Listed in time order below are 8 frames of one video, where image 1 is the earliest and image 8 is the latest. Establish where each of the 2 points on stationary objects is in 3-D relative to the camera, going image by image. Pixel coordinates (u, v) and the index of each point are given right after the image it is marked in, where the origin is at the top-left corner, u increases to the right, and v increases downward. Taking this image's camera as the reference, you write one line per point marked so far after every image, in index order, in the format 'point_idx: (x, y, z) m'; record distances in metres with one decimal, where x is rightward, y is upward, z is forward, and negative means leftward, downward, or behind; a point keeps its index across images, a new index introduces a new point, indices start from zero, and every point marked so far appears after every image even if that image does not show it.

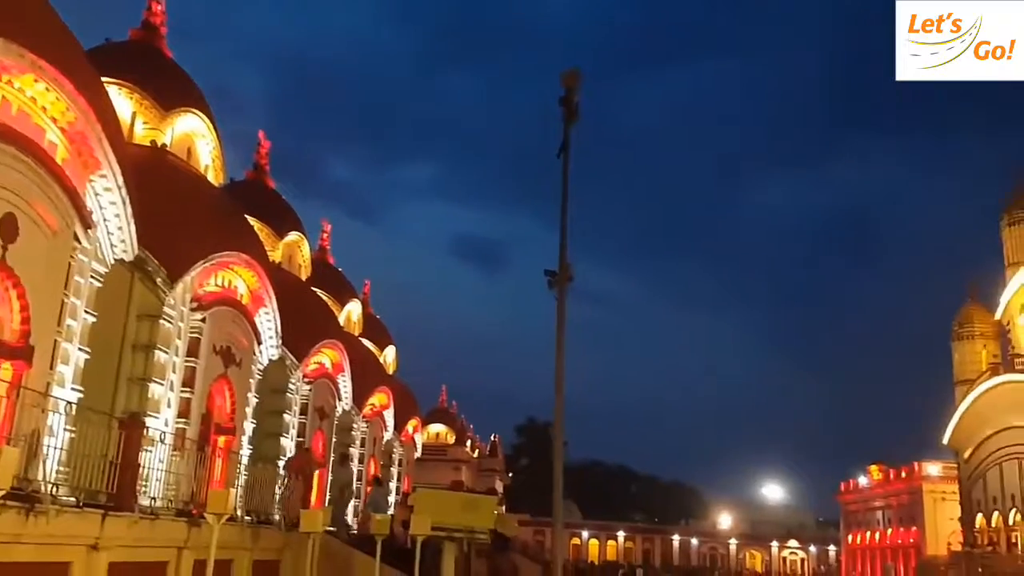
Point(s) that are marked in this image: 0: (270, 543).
0: (-5.6, -6.0, +18.9) m
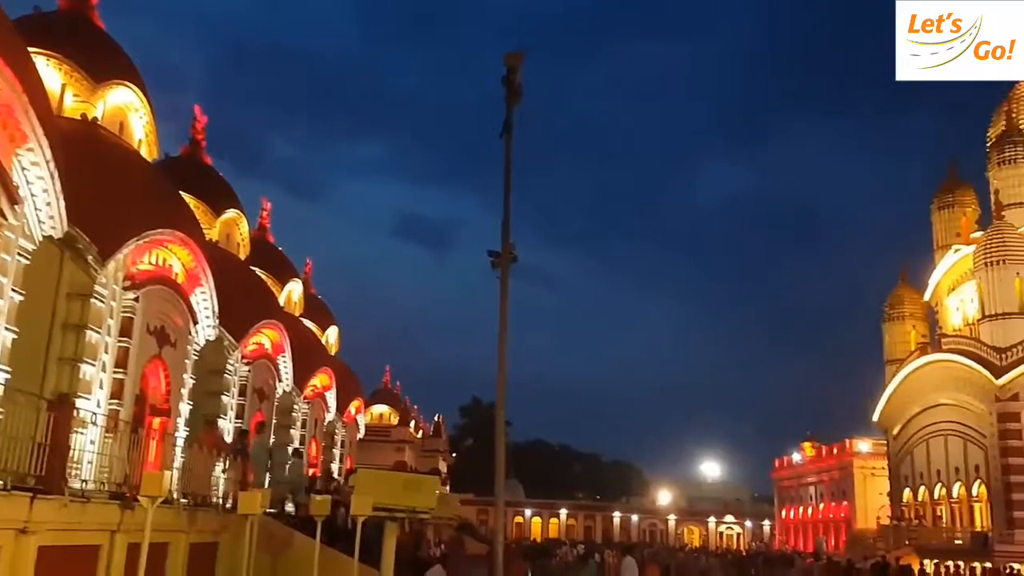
0: (-7.0, -5.5, +18.6) m
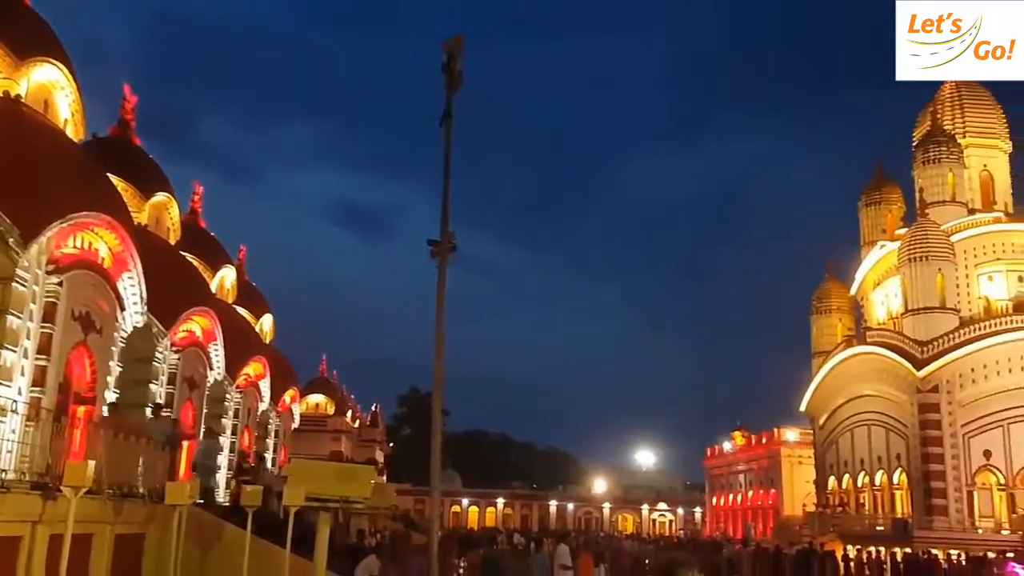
0: (-8.6, -5.2, +18.2) m
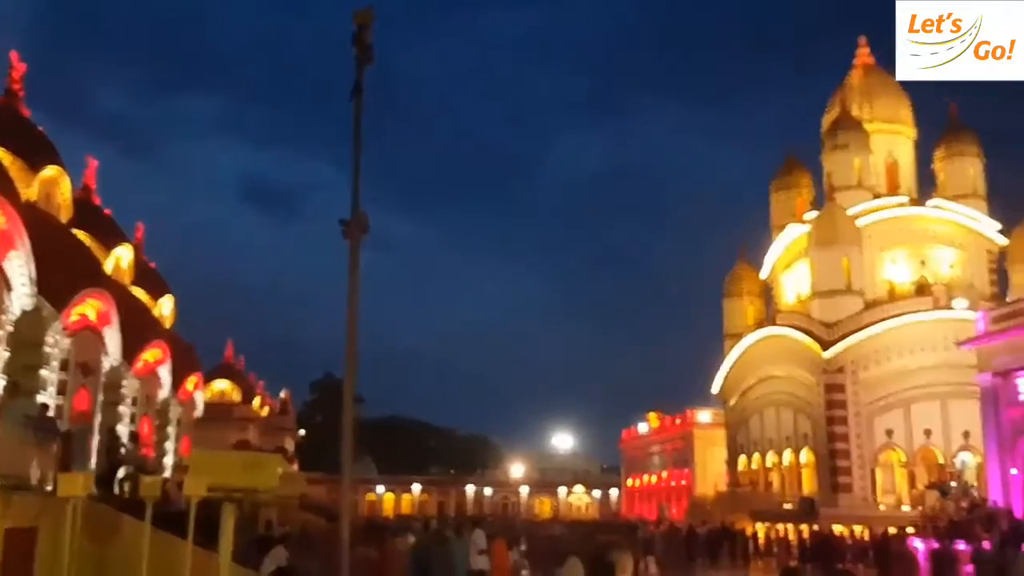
0: (-10.7, -4.8, +17.1) m
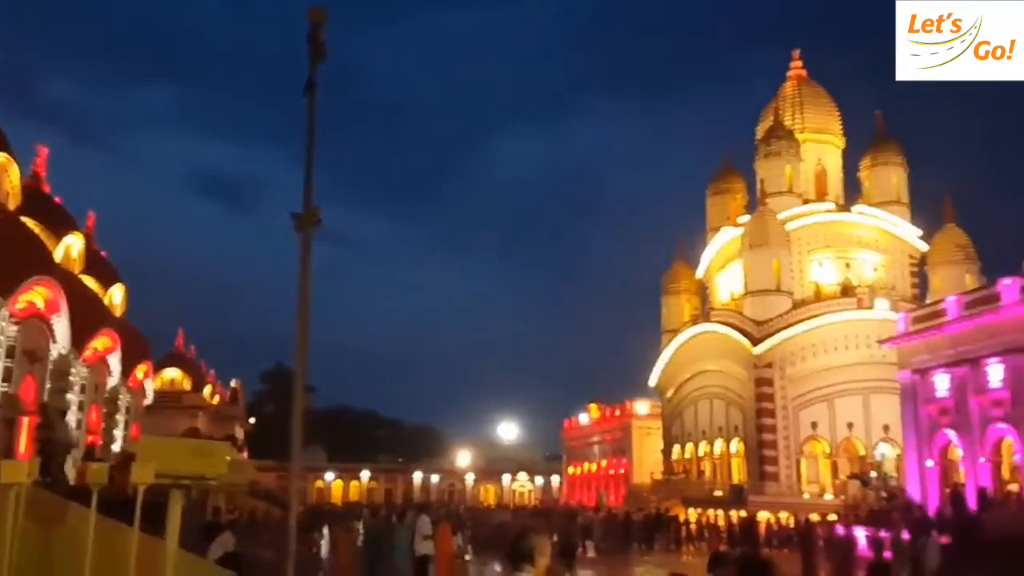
0: (-11.9, -4.5, +17.3) m
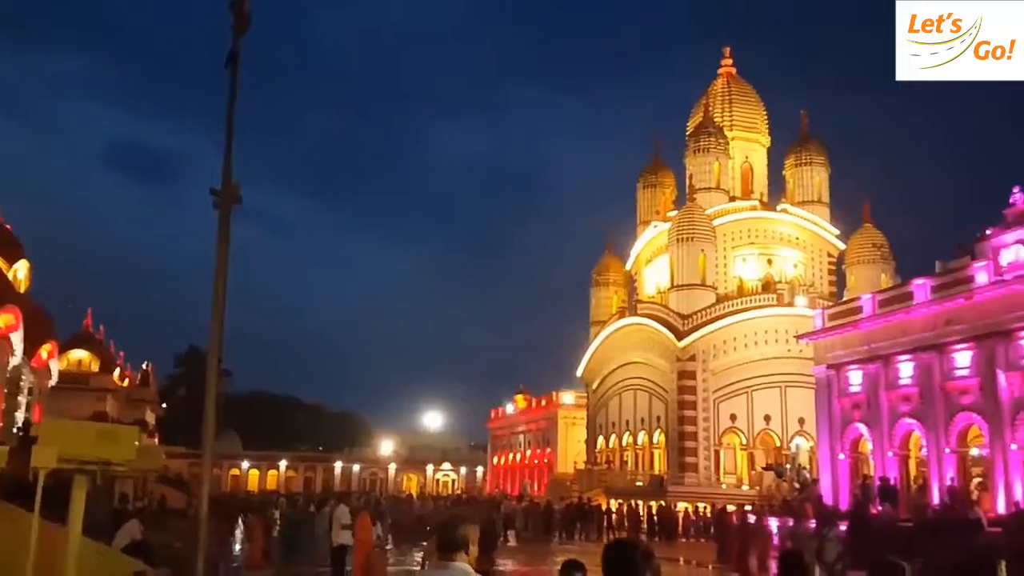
0: (-13.7, -3.9, +16.1) m
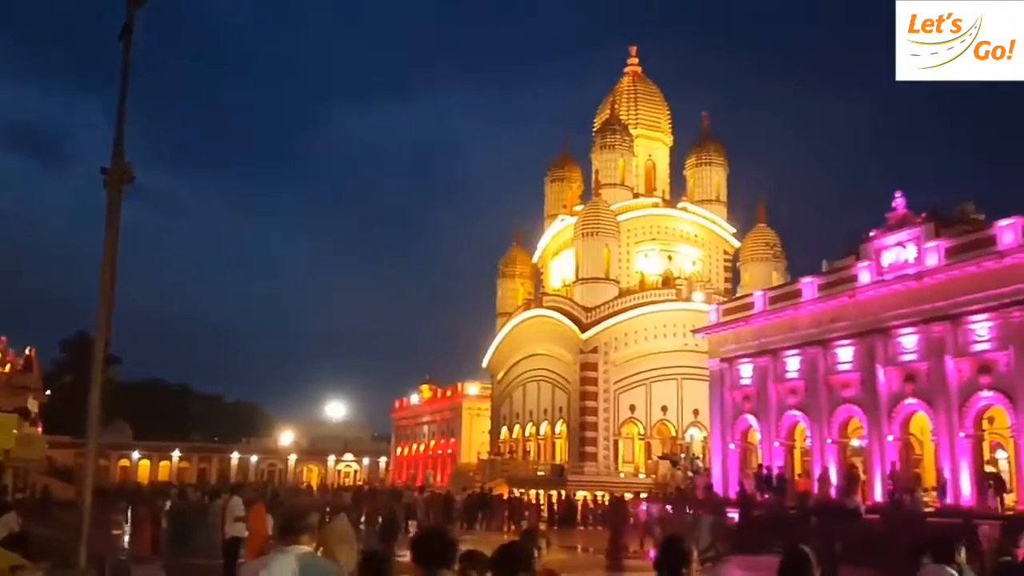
0: (-15.7, -3.4, +14.7) m
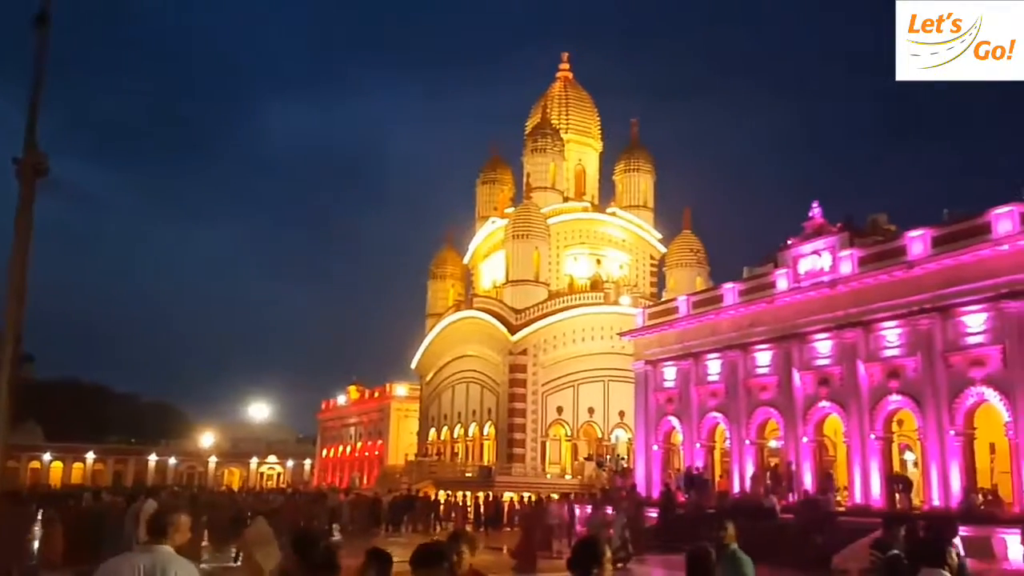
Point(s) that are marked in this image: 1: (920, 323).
0: (-17.1, -3.2, +13.4) m
1: (+10.0, -0.9, +19.7) m
